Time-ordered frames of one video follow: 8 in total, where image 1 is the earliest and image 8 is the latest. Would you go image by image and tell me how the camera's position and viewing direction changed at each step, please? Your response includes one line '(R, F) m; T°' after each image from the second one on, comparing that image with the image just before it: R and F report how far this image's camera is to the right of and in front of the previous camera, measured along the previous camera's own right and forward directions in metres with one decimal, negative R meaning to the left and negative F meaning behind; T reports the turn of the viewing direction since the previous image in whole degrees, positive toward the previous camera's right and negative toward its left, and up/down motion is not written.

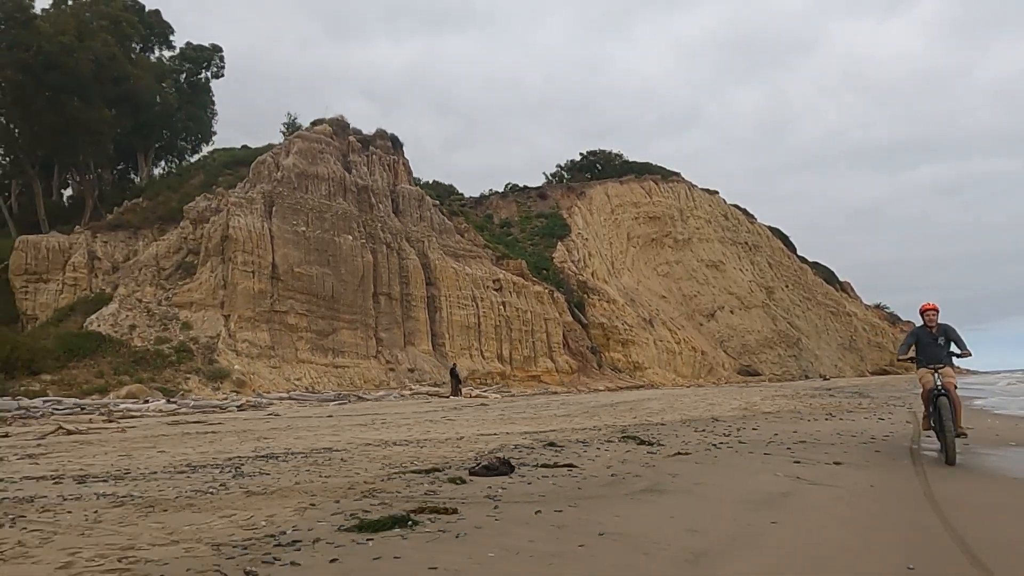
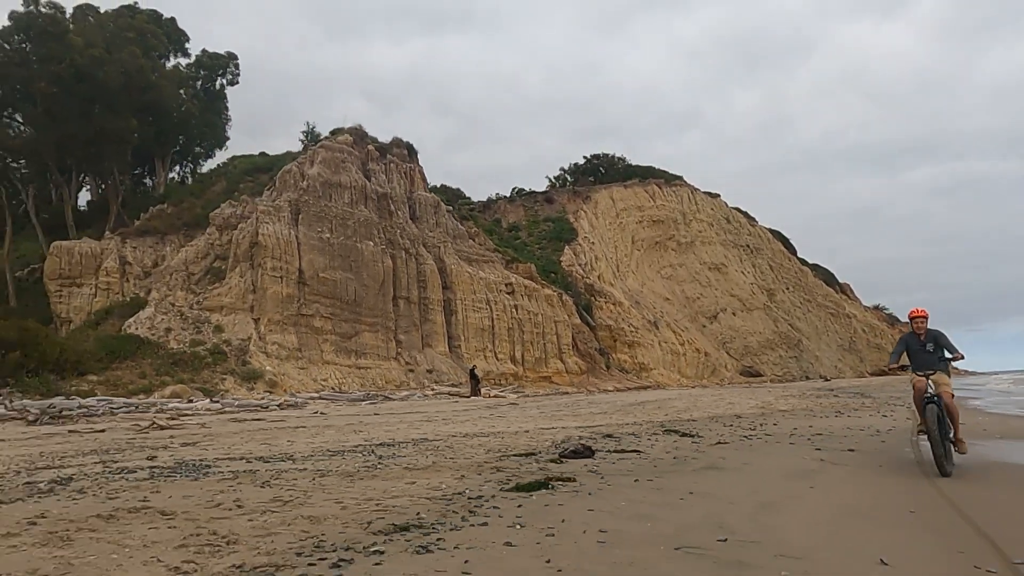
(-0.5, -0.8) m; 0°
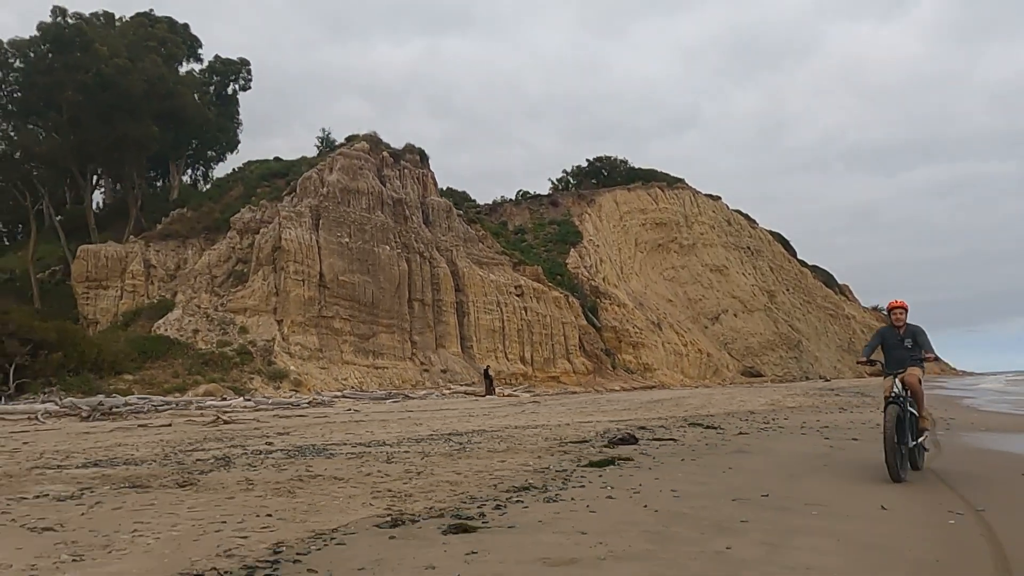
(-0.4, -0.7) m; 0°
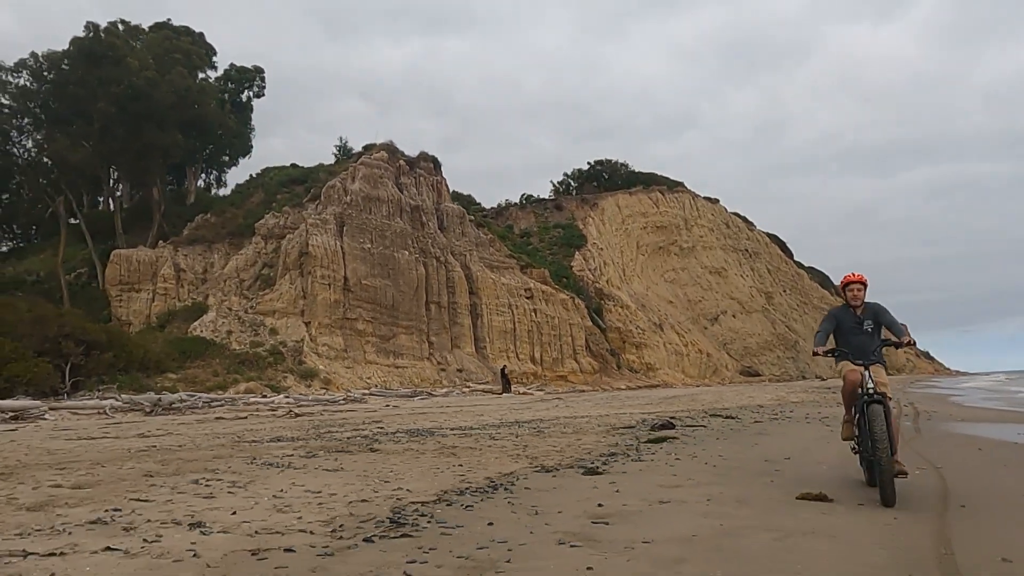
(-0.5, -1.1) m; 0°
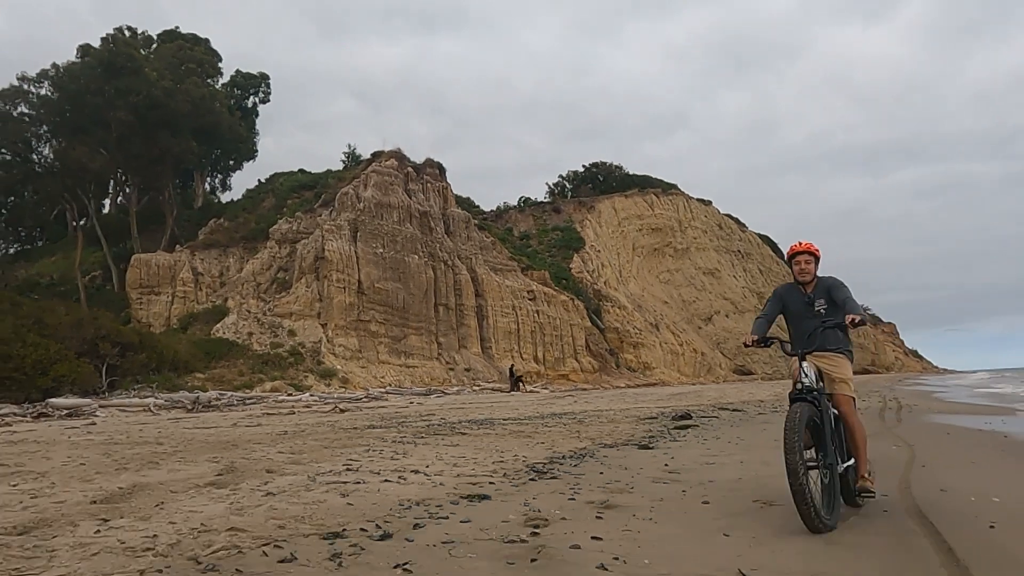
(-0.5, -1.0) m; +1°
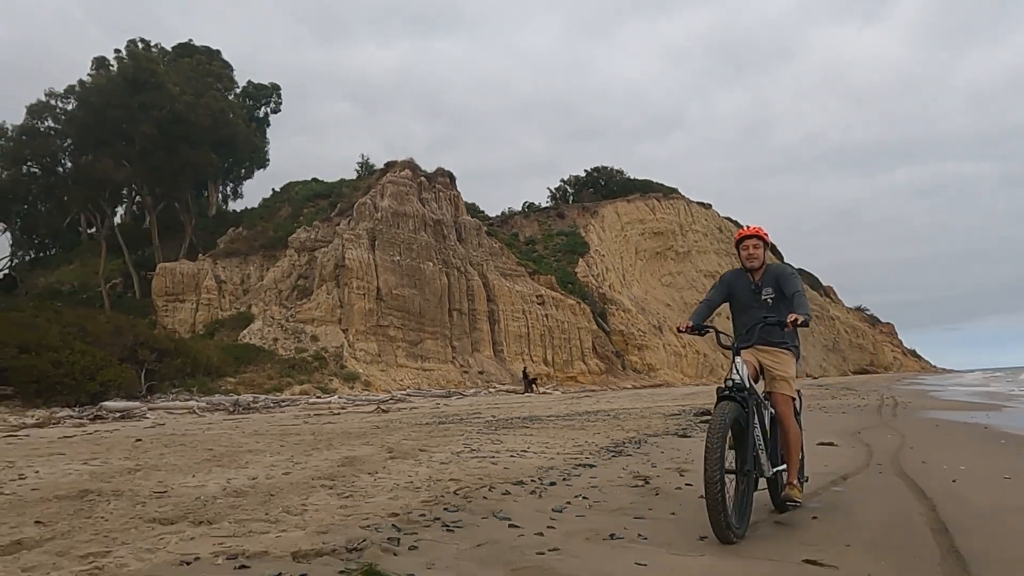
(-0.5, -0.9) m; 0°
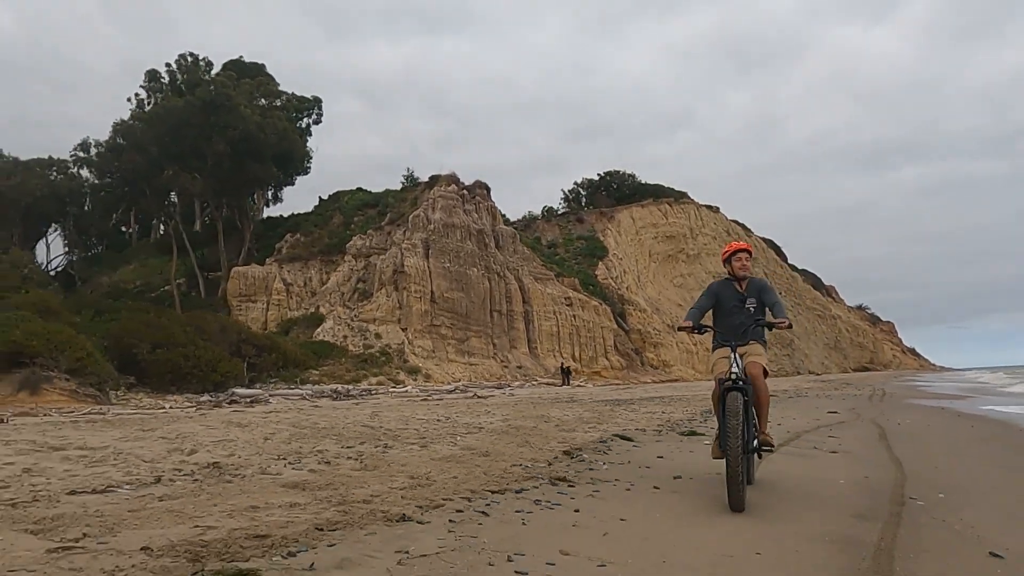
(-1.4, -3.0) m; 0°
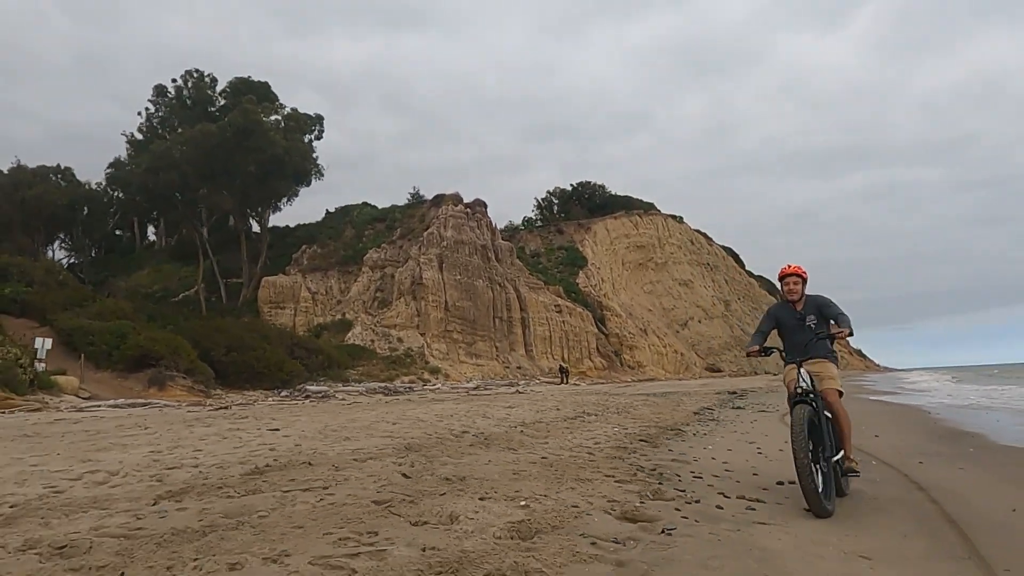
(-2.0, -3.6) m; +3°
